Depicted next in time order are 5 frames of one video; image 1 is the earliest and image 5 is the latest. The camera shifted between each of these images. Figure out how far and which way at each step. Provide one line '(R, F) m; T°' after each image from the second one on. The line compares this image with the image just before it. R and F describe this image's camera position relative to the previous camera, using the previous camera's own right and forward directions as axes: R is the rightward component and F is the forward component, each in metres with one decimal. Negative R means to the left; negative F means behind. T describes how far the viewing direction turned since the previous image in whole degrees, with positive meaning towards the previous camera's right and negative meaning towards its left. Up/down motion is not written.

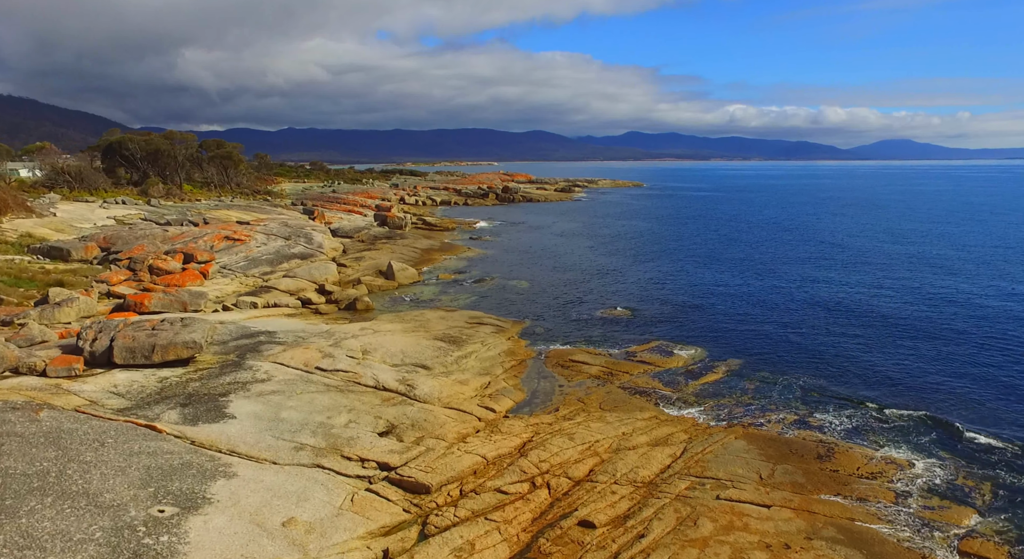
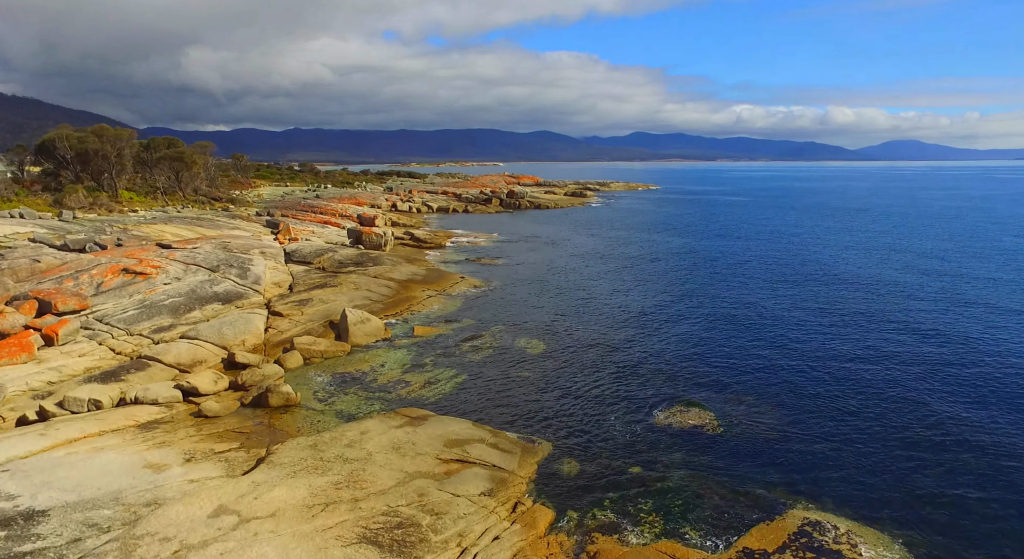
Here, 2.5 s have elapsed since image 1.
(-0.1, +13.8) m; 0°
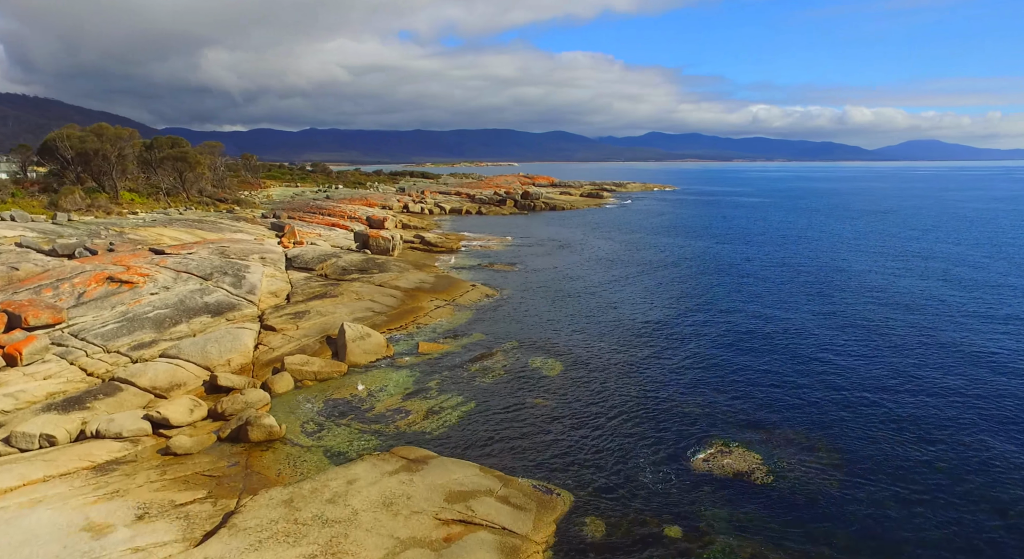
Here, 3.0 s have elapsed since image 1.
(0.0, +2.9) m; -1°
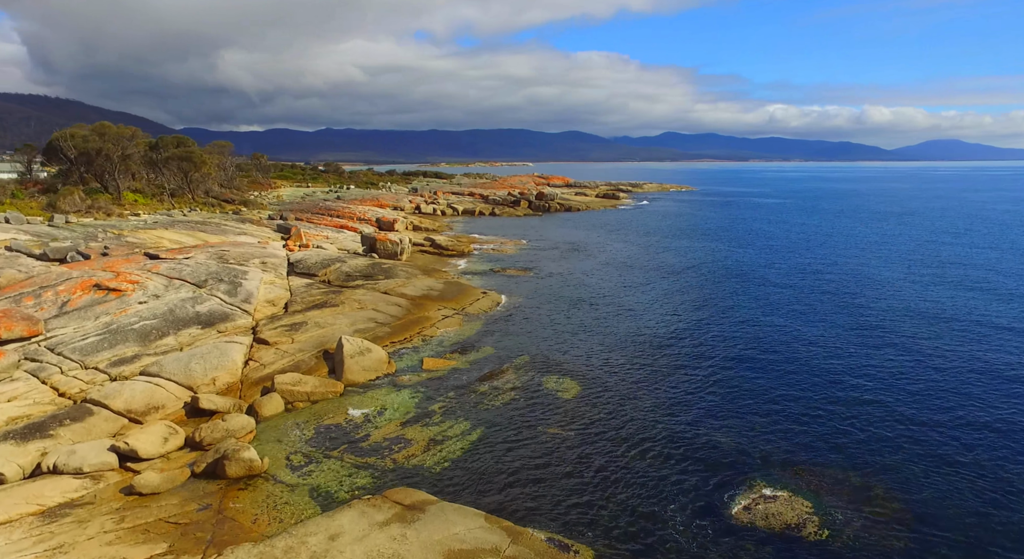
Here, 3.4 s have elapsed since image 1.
(+0.1, +2.4) m; -1°
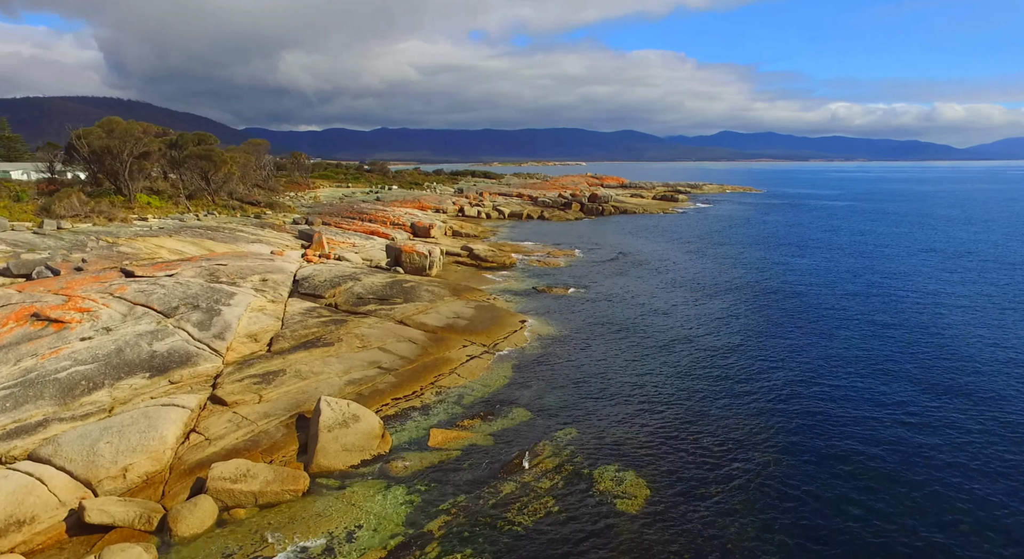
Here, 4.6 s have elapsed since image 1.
(+0.3, +7.7) m; -4°
